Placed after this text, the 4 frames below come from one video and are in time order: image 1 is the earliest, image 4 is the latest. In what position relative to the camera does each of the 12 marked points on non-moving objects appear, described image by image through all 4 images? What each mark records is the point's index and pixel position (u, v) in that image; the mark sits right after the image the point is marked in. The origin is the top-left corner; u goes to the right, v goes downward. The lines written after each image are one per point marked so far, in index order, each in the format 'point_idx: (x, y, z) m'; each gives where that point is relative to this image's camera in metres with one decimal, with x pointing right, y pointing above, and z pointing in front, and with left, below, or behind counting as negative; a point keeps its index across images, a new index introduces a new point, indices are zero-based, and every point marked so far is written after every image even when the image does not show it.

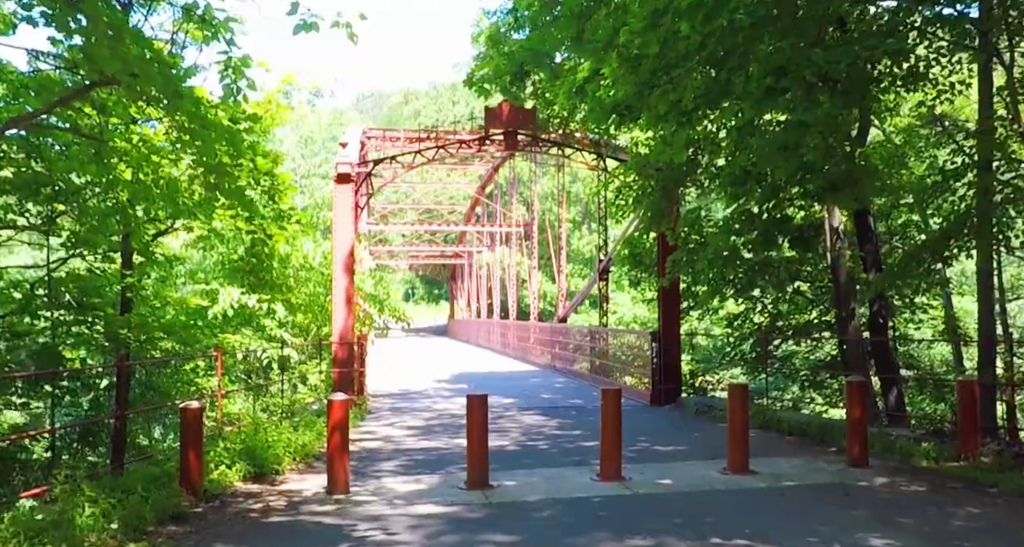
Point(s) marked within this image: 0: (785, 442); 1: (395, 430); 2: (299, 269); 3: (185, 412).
0: (+2.7, -1.7, +10.4) m
1: (-1.4, -1.9, +12.9) m
2: (-3.5, +0.1, +17.3) m
3: (-2.3, -1.0, +7.6) m
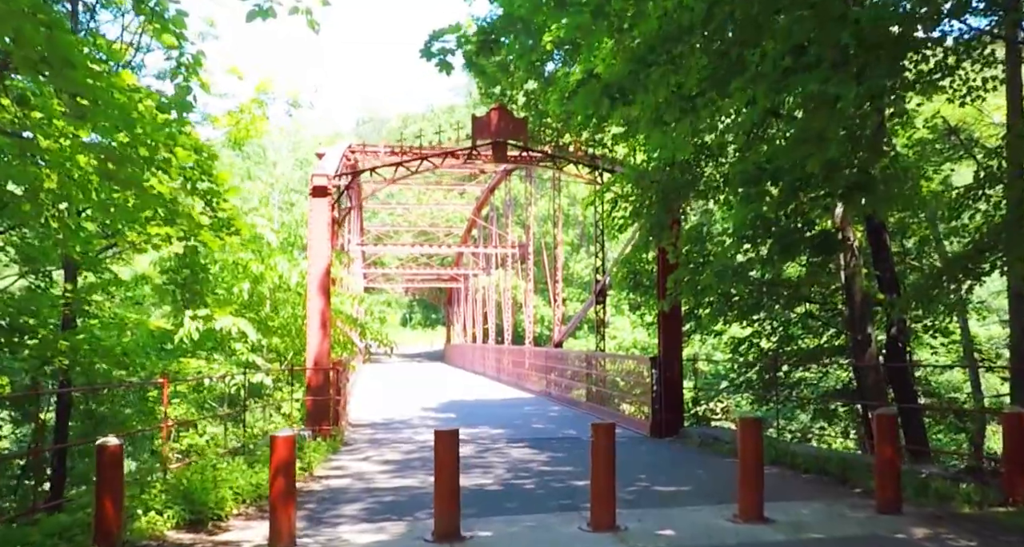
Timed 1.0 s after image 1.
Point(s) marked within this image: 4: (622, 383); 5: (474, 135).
0: (+2.5, -1.8, +9.2) m
1: (-1.6, -2.1, +11.7) m
2: (-3.6, -0.3, +16.2) m
3: (-2.5, -1.1, +6.4) m
4: (+1.8, -1.8, +17.1) m
5: (-0.5, +2.0, +15.0) m
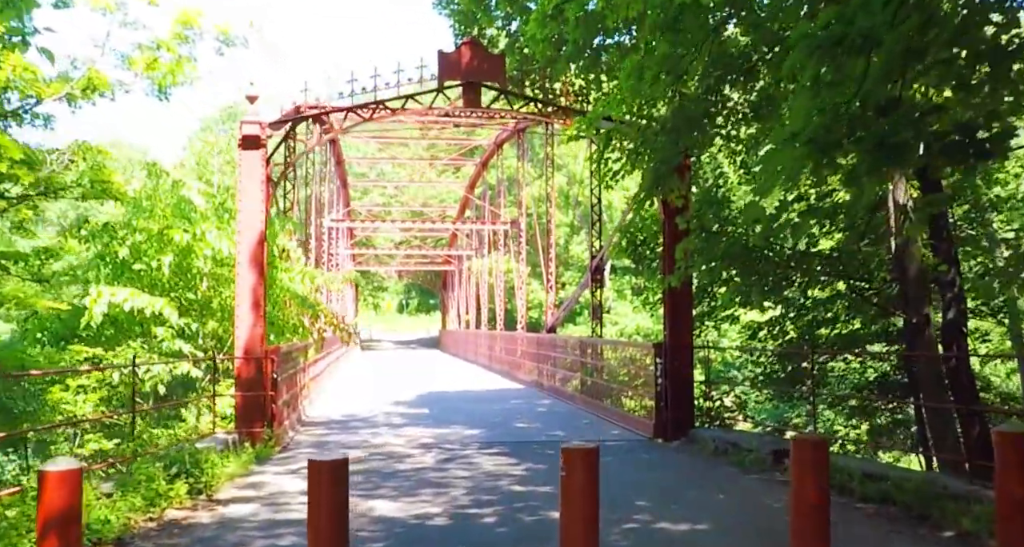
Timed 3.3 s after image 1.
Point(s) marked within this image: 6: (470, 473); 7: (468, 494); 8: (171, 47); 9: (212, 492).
0: (+2.2, -1.5, +6.7) m
1: (-1.9, -1.8, +9.2) m
2: (-3.9, +0.1, +13.7) m
3: (-2.8, -0.8, +3.9) m
4: (+1.5, -1.4, +14.6) m
5: (-0.8, +2.3, +12.4) m
6: (-0.4, -1.8, +9.5) m
7: (-0.3, -1.7, +8.2) m
8: (-4.1, +2.7, +12.7) m
9: (-2.4, -1.7, +8.3) m
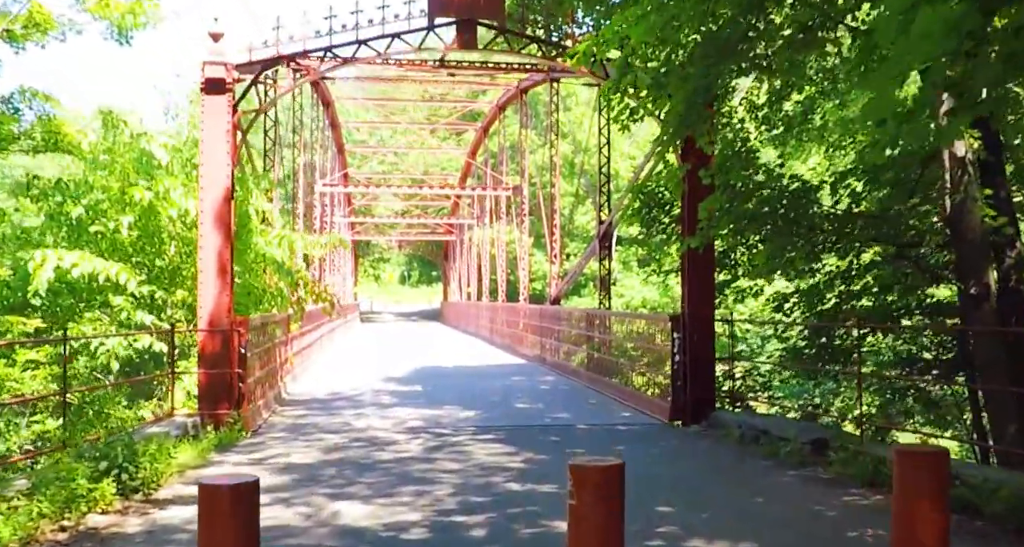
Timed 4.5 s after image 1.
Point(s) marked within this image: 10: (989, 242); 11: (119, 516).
0: (+2.2, -1.3, +5.3) m
1: (-1.9, -1.5, +7.8) m
2: (-3.9, +0.6, +12.3) m
3: (-2.9, -0.7, +2.5) m
4: (+1.5, -1.0, +13.2) m
5: (-0.8, +2.7, +10.9) m
6: (-0.4, -1.5, +8.1) m
7: (-0.4, -1.4, +6.9) m
8: (-4.1, +3.1, +11.3) m
9: (-2.4, -1.4, +7.0) m
10: (+4.3, +0.3, +9.6) m
11: (-2.4, -1.5, +6.3) m
